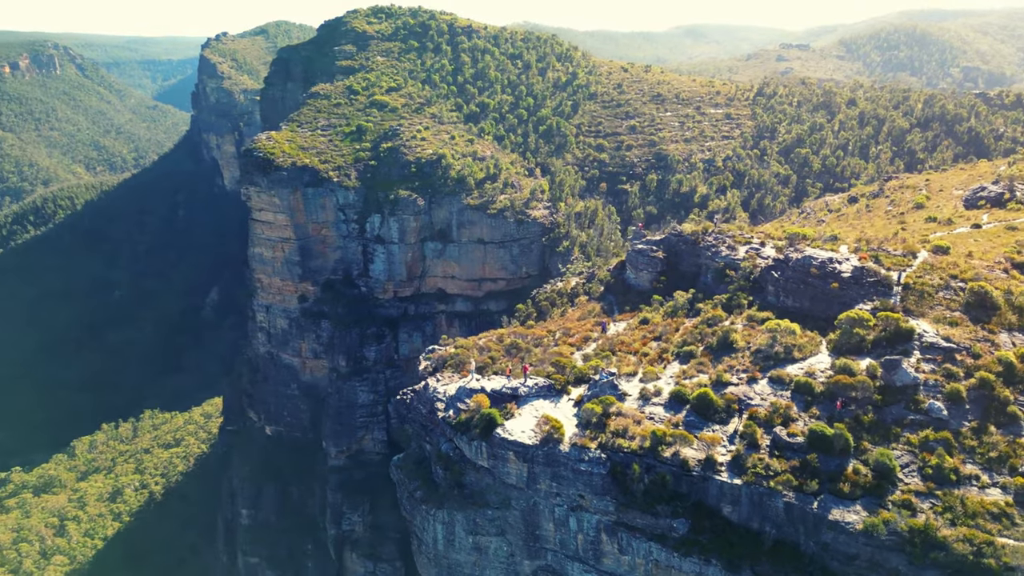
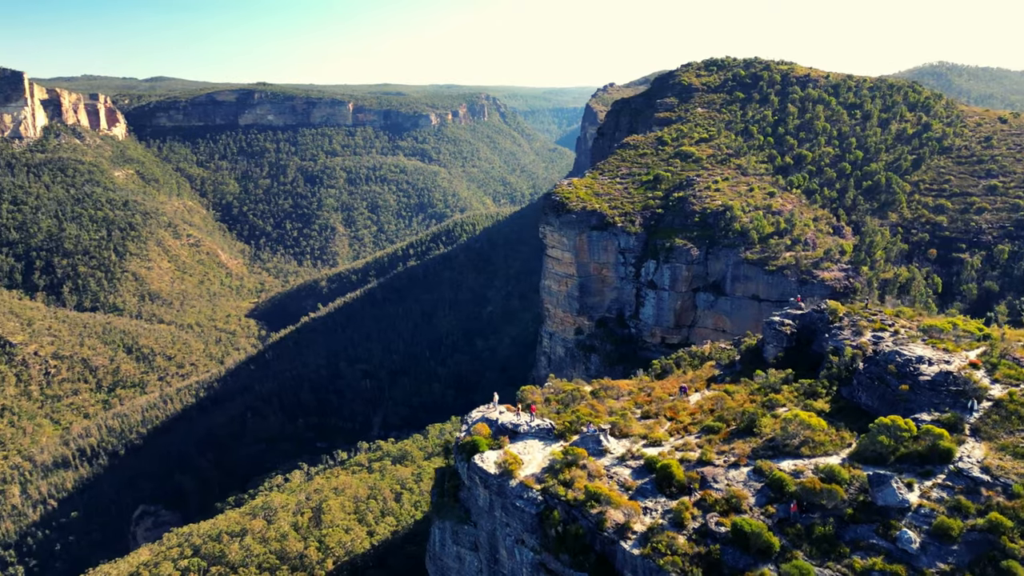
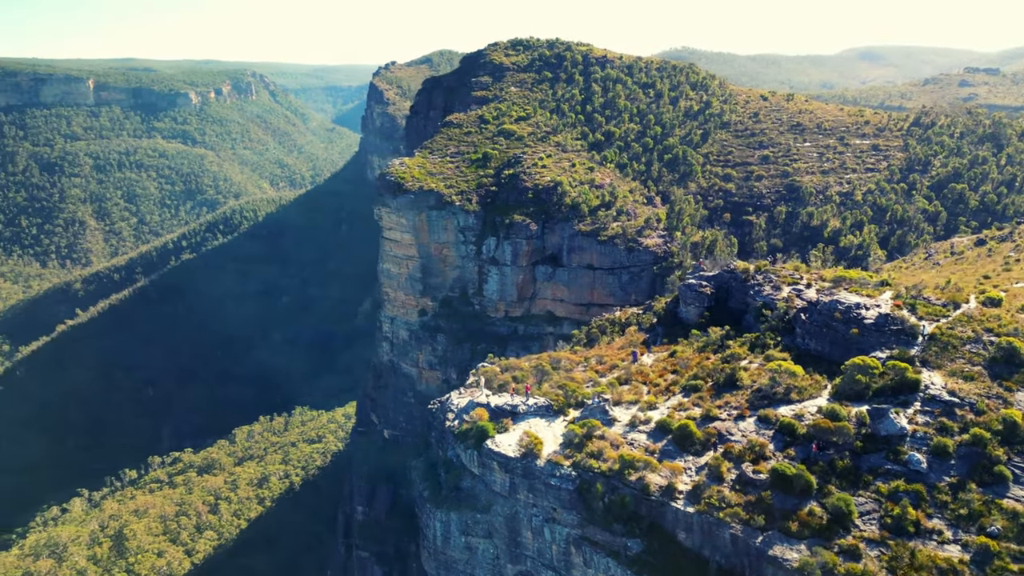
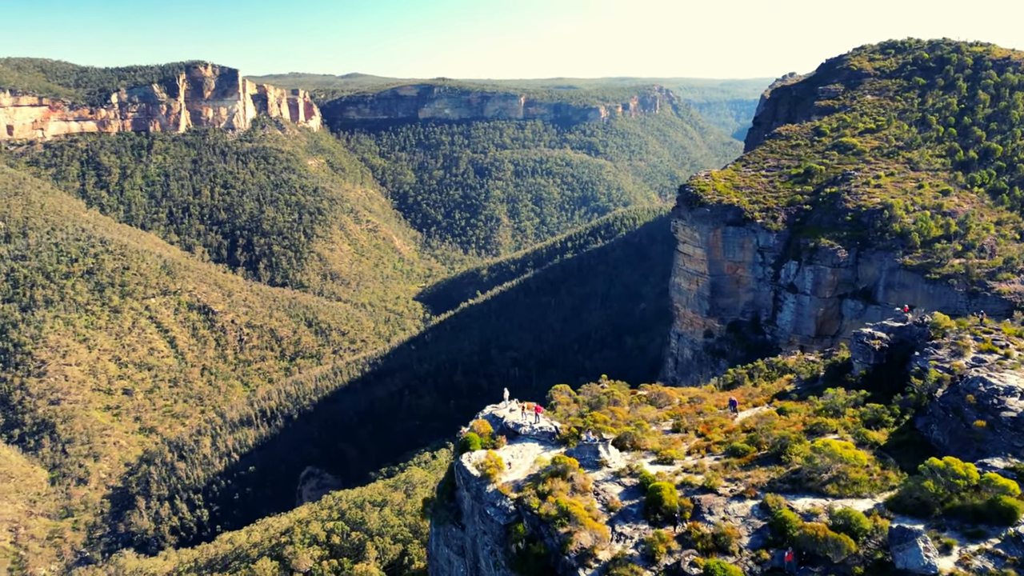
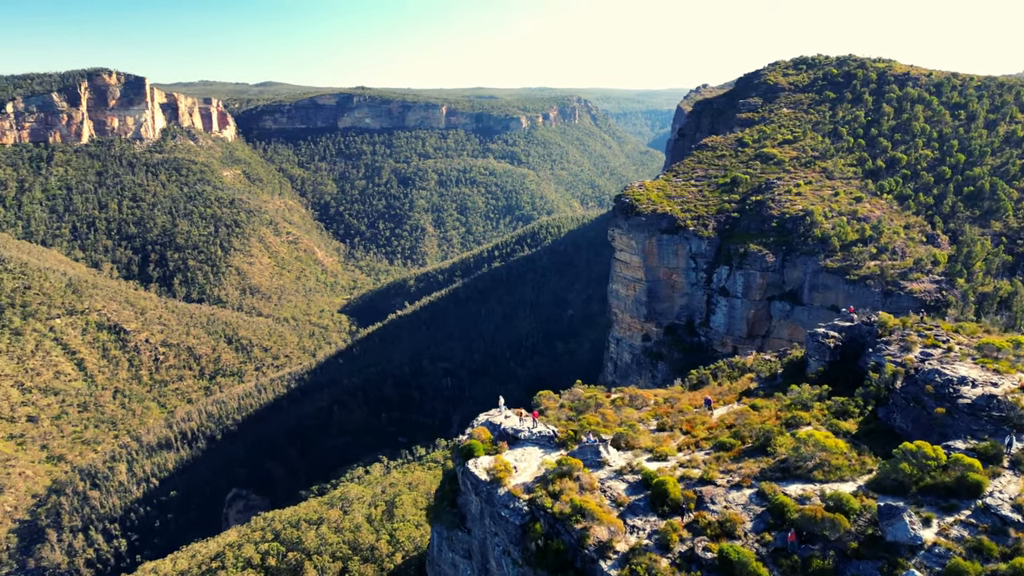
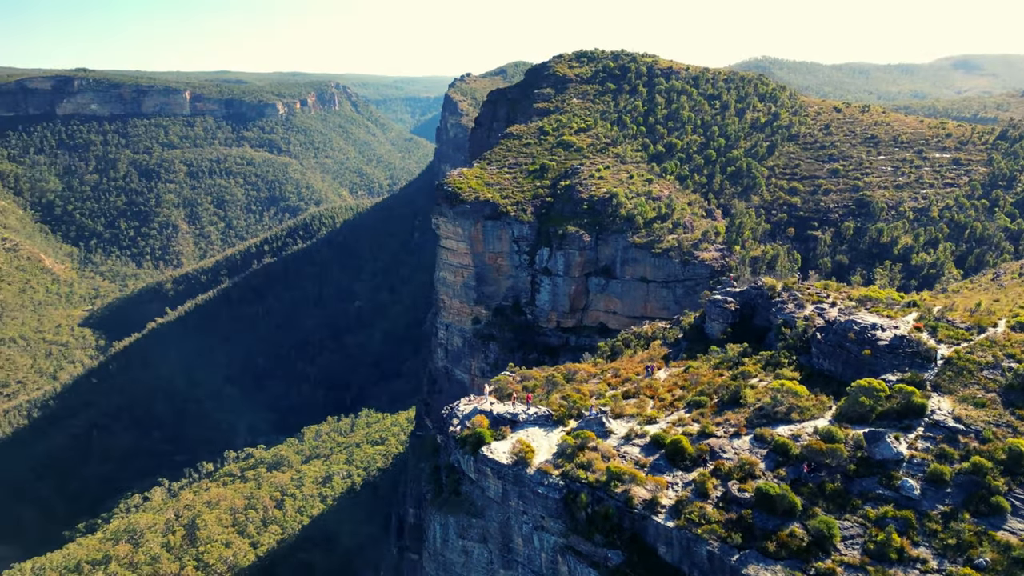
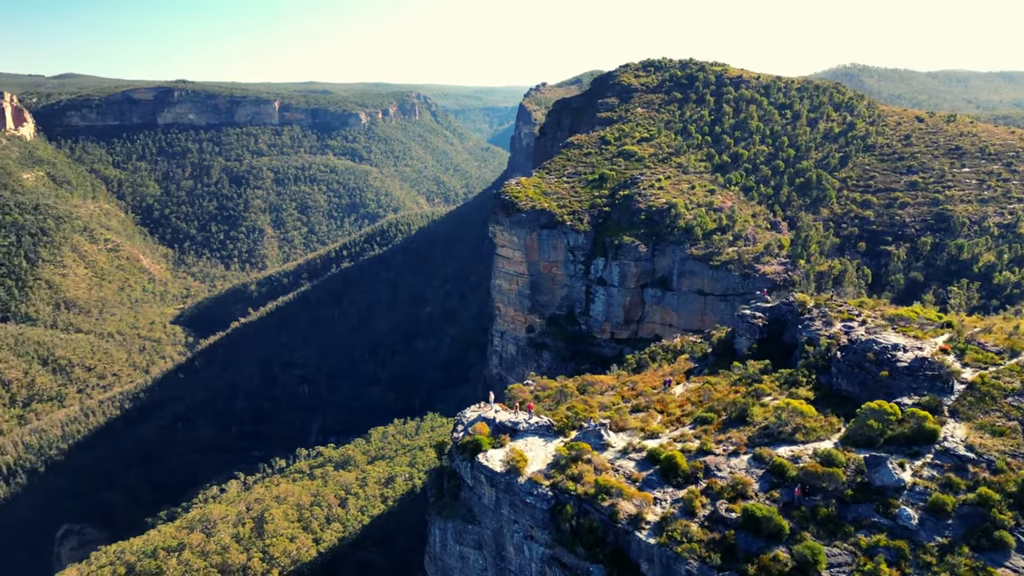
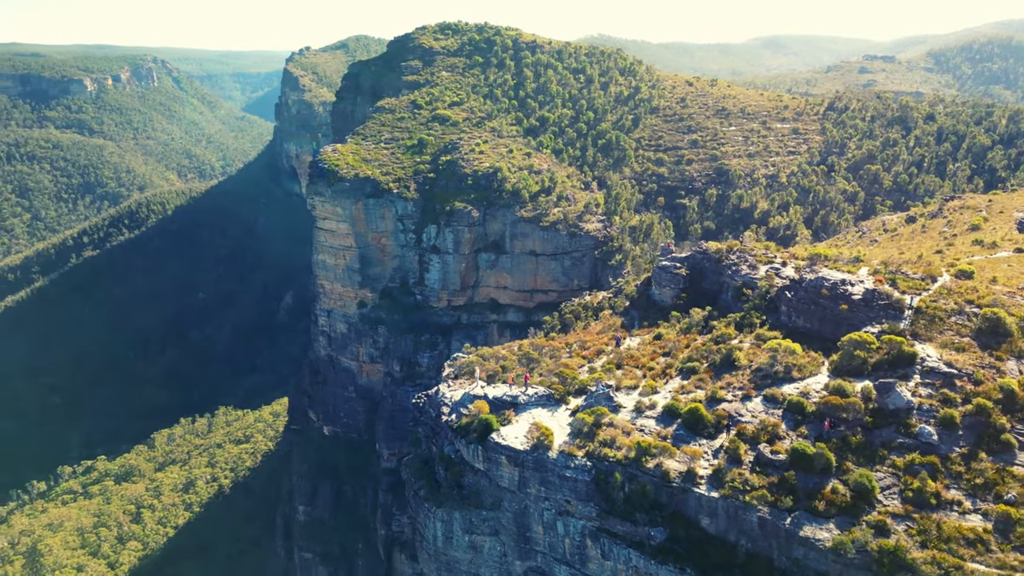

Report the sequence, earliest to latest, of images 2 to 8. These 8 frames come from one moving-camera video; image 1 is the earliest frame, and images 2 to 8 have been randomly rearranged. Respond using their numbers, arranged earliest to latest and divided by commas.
8, 3, 6, 7, 2, 5, 4
